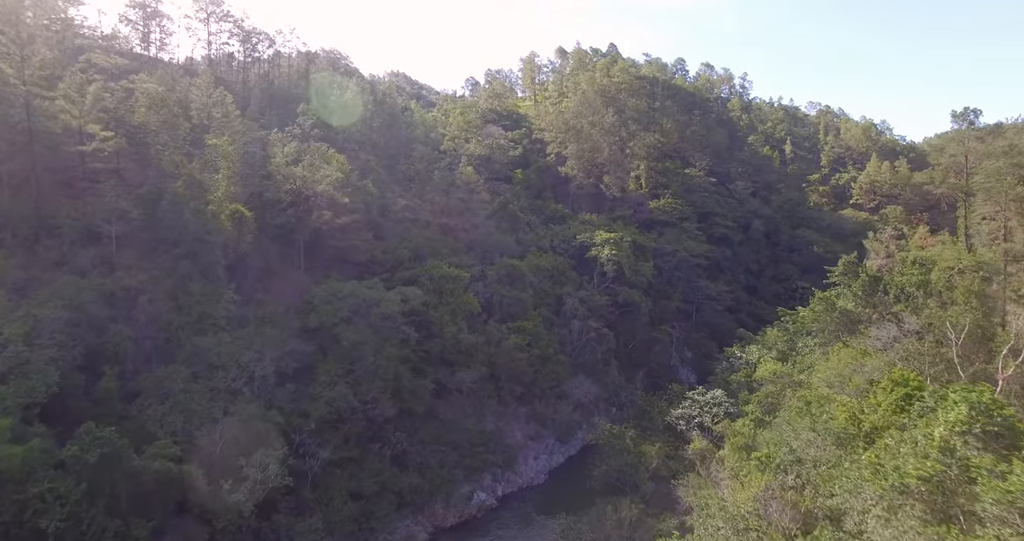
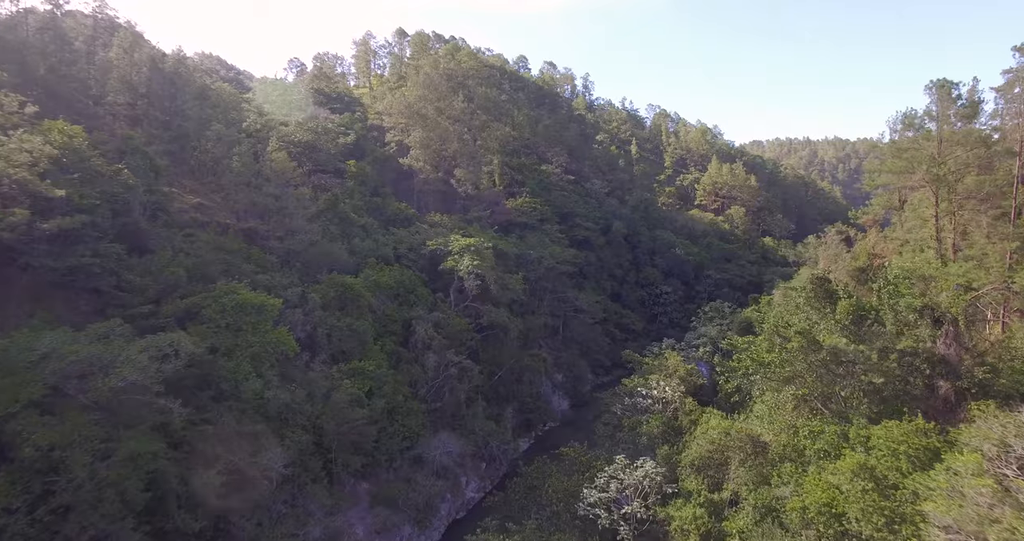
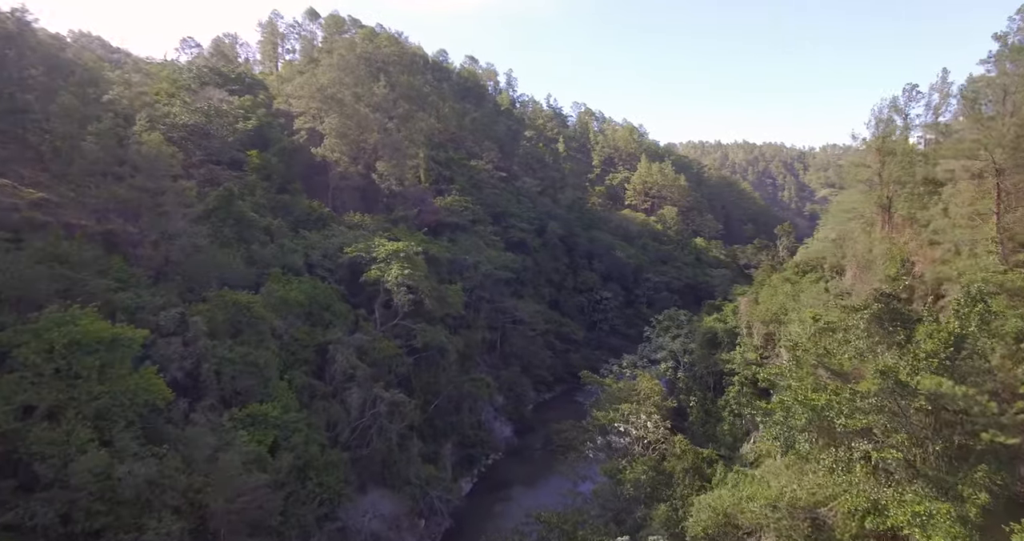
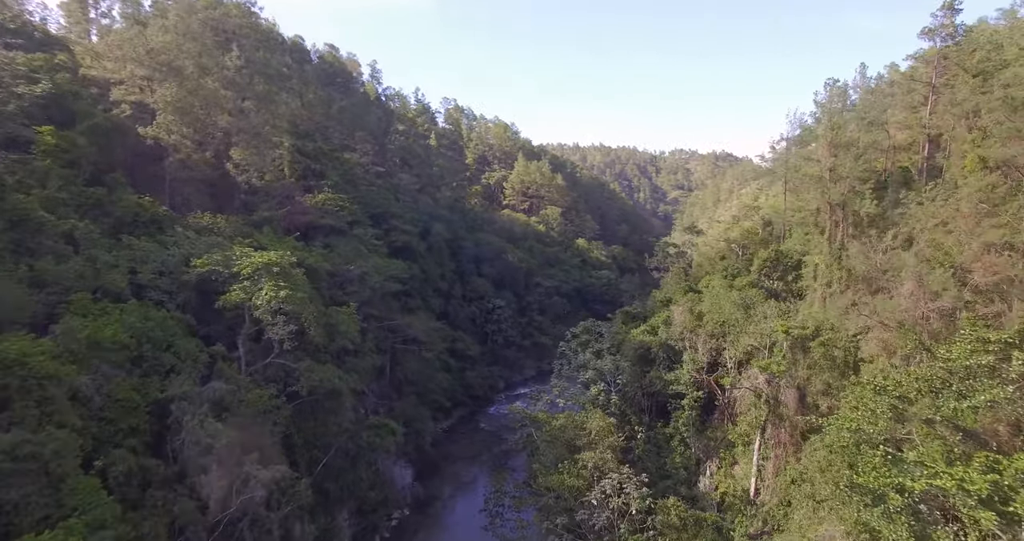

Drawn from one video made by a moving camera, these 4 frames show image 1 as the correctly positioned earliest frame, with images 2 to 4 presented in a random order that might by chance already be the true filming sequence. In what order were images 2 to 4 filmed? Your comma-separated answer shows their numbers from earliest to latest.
2, 3, 4
